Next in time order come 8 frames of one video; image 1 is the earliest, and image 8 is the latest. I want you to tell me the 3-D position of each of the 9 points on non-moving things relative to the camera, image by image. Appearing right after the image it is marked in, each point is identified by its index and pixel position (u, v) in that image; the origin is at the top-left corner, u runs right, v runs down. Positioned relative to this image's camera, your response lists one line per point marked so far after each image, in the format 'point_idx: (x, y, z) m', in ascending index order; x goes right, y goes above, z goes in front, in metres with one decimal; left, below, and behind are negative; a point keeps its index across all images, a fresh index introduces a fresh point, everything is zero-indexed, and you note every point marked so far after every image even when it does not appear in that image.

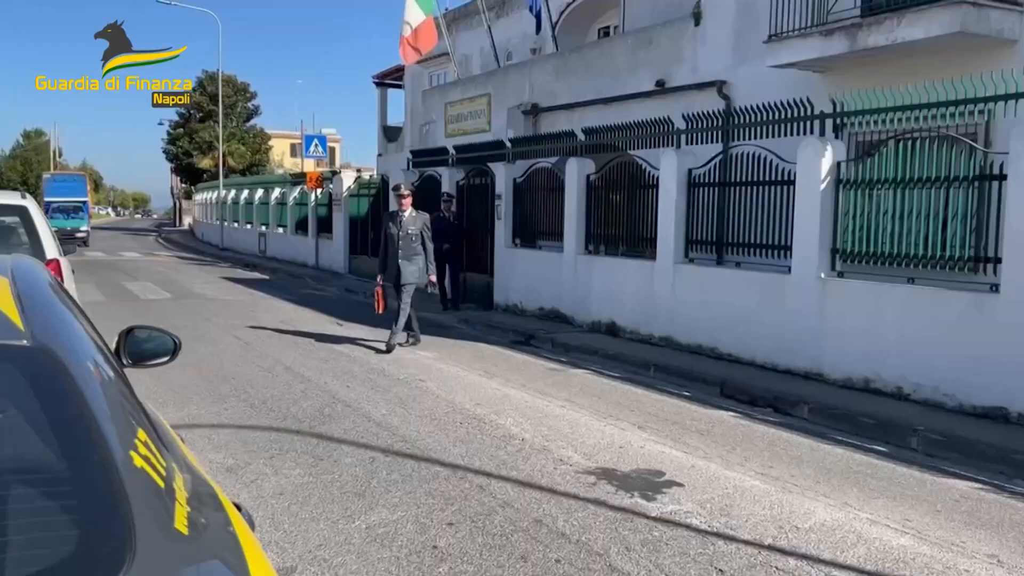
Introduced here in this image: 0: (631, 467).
0: (+0.8, -1.2, +5.8) m
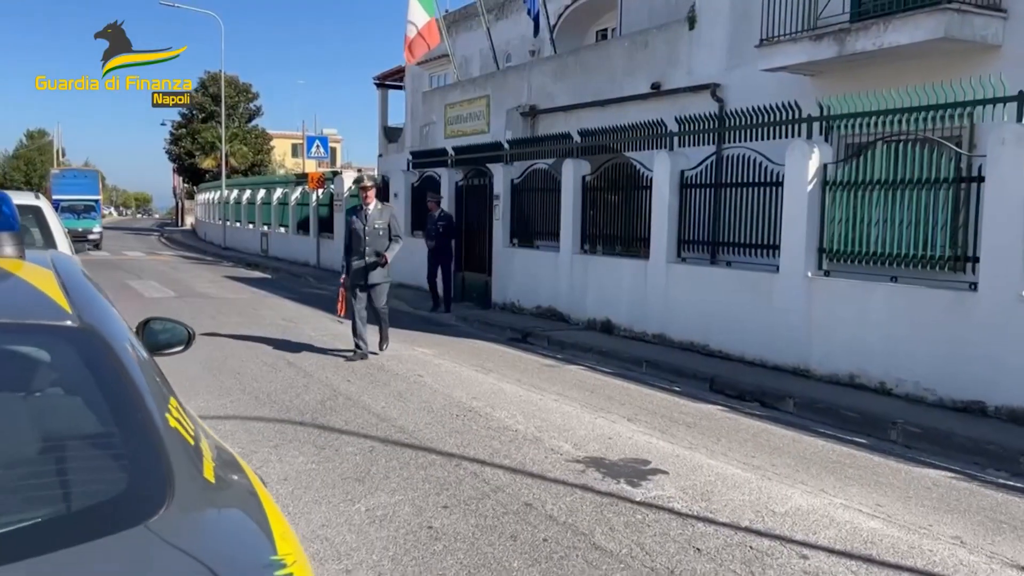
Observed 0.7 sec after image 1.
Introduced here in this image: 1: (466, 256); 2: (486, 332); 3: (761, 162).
0: (+0.8, -1.2, +6.1) m
1: (-0.9, +0.6, +16.2) m
2: (-0.4, -0.7, +13.1) m
3: (+2.9, +1.4, +10.0) m
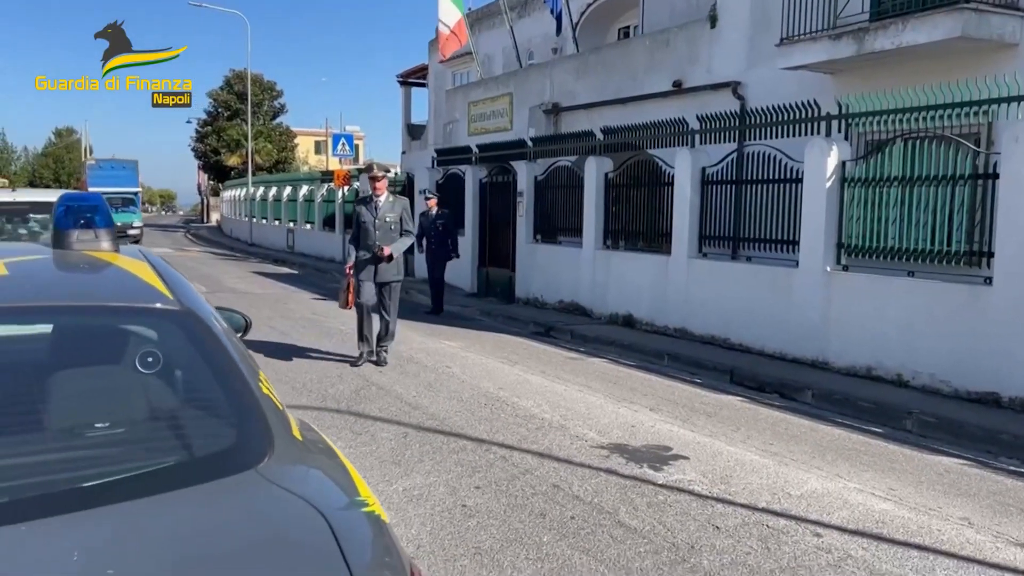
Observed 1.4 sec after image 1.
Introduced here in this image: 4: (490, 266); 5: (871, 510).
0: (+1.0, -1.1, +6.4) m
1: (-0.4, +0.7, +16.5) m
2: (0.0, -0.6, +13.4) m
3: (+3.1, +1.5, +10.2) m
4: (-0.4, +0.4, +16.5) m
5: (+2.1, -1.3, +5.1) m
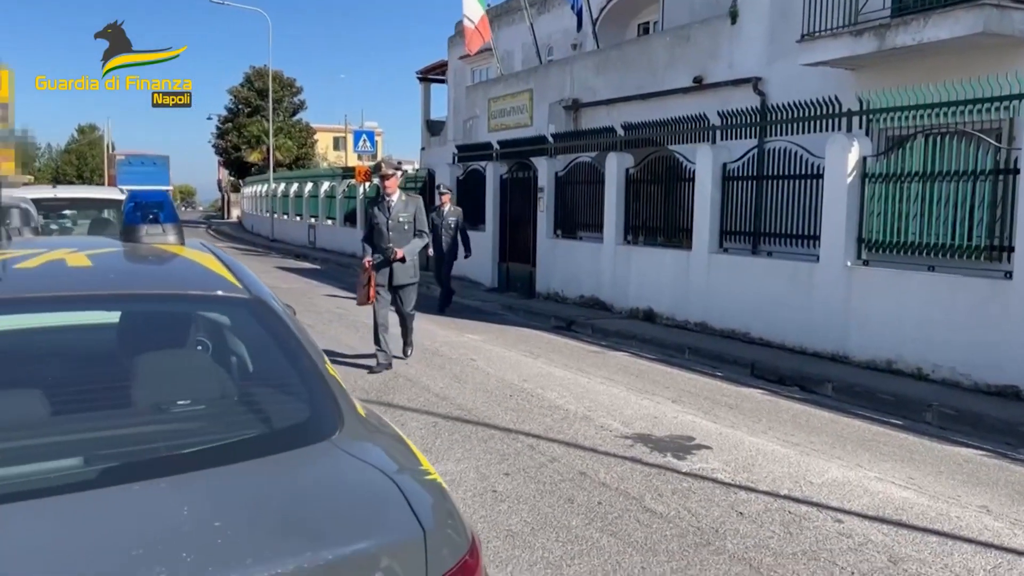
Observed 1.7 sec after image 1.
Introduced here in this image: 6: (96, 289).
0: (+1.1, -1.1, +6.5) m
1: (0.0, +0.8, +16.7) m
2: (+0.3, -0.5, +13.6) m
3: (+3.4, +1.6, +10.3) m
4: (0.0, +0.5, +16.7) m
5: (+2.3, -1.2, +5.2) m
6: (-1.1, 0.0, +2.3) m
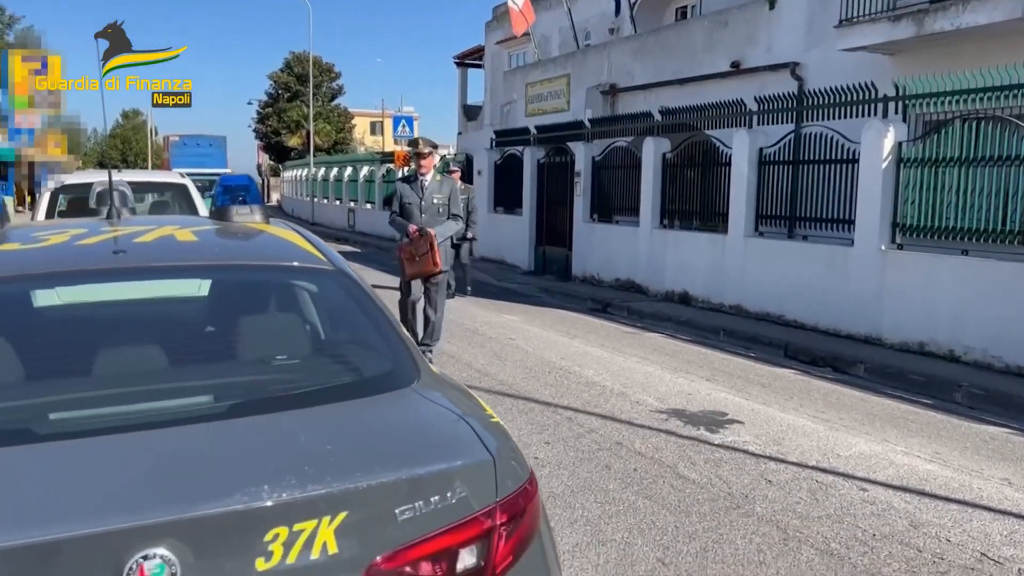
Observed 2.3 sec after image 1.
0: (+1.5, -0.9, +6.8) m
1: (+0.7, +1.1, +16.9) m
2: (+0.9, -0.2, +13.9) m
3: (+3.9, +1.8, +10.4) m
4: (+0.7, +0.8, +16.9) m
5: (+2.5, -1.1, +5.4) m
6: (-0.9, +0.1, +2.6) m
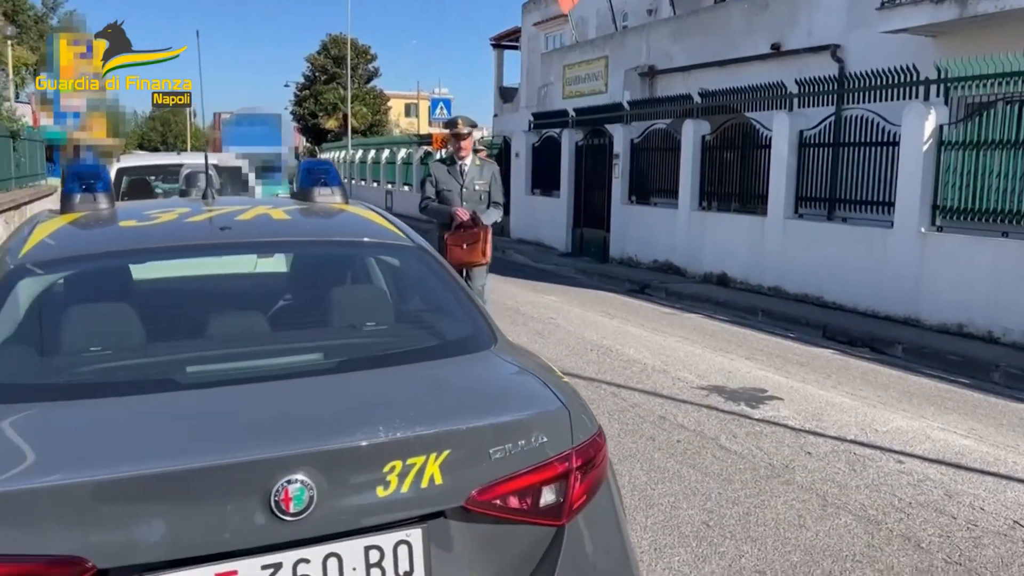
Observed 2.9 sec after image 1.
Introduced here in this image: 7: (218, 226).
0: (+1.8, -0.8, +7.0) m
1: (+1.4, +1.5, +17.1) m
2: (+1.5, +0.1, +14.1) m
3: (+4.4, +2.0, +10.4) m
4: (+1.4, +1.2, +17.1) m
5: (+2.8, -1.0, +5.6) m
6: (-0.7, +0.2, +2.9) m
7: (-1.0, +0.2, +2.9) m
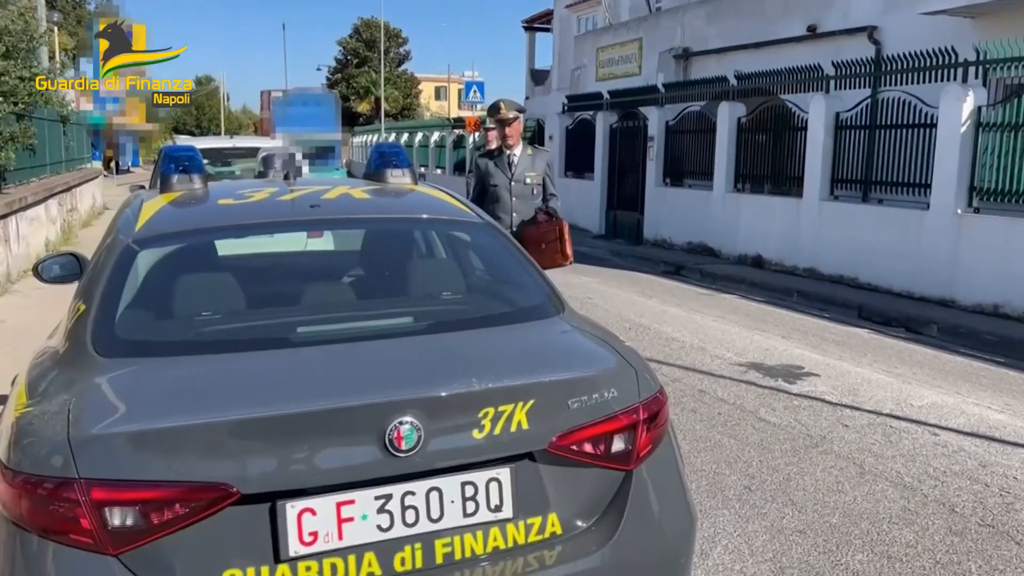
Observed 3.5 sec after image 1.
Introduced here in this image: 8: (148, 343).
0: (+2.2, -0.6, +7.2) m
1: (+2.1, +1.8, +17.3) m
2: (+2.1, +0.4, +14.3) m
3: (+4.9, +2.2, +10.5) m
4: (+2.1, +1.6, +17.3) m
5: (+3.1, -0.9, +5.7) m
6: (-0.5, +0.3, +3.2) m
7: (-0.8, +0.3, +3.2) m
8: (-1.0, -0.2, +2.4) m
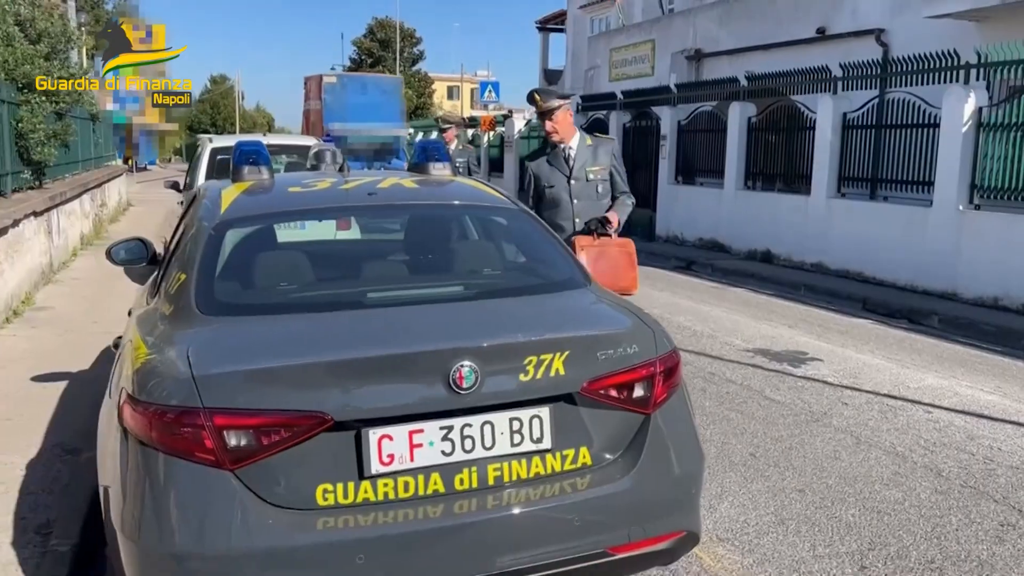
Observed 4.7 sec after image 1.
0: (+2.4, -0.5, +7.6) m
1: (+2.4, +1.9, +17.7) m
2: (+2.4, +0.5, +14.7) m
3: (+5.1, +2.3, +10.9) m
4: (+2.4, +1.7, +17.7) m
5: (+3.3, -0.8, +6.1) m
6: (-0.4, +0.4, +3.6) m
7: (-0.6, +0.4, +3.6) m
8: (-0.9, -0.1, +2.9) m
